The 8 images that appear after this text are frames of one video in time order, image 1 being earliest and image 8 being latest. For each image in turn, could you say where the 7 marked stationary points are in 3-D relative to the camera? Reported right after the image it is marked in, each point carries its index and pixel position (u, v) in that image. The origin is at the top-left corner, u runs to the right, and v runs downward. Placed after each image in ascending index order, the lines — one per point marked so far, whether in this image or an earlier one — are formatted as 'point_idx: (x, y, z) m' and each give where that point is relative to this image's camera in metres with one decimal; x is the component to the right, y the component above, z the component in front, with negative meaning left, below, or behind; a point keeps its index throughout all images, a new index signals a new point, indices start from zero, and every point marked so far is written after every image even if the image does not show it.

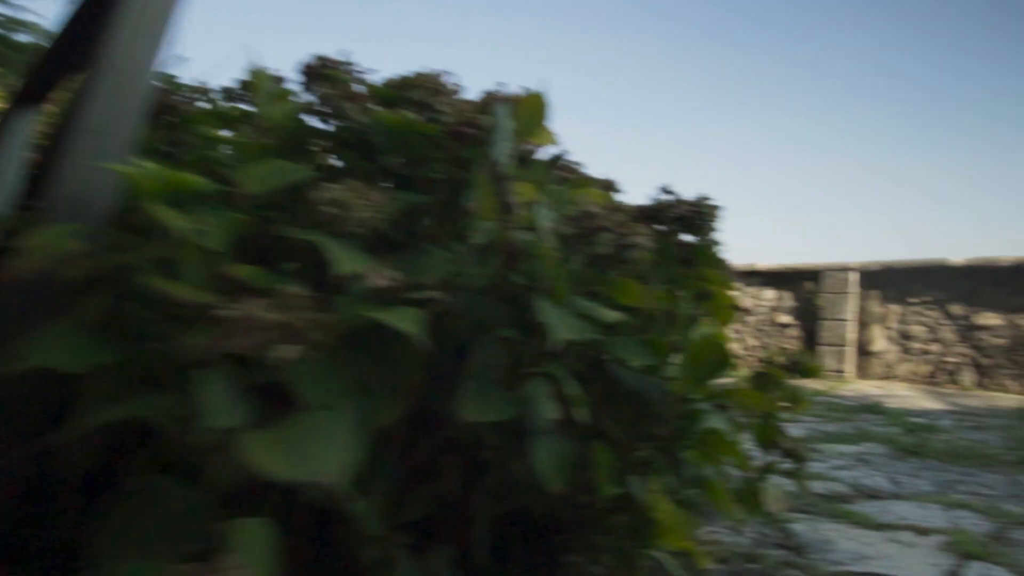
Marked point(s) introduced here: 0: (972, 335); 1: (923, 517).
0: (+3.6, -0.4, +5.6) m
1: (+1.2, -0.7, +2.1) m
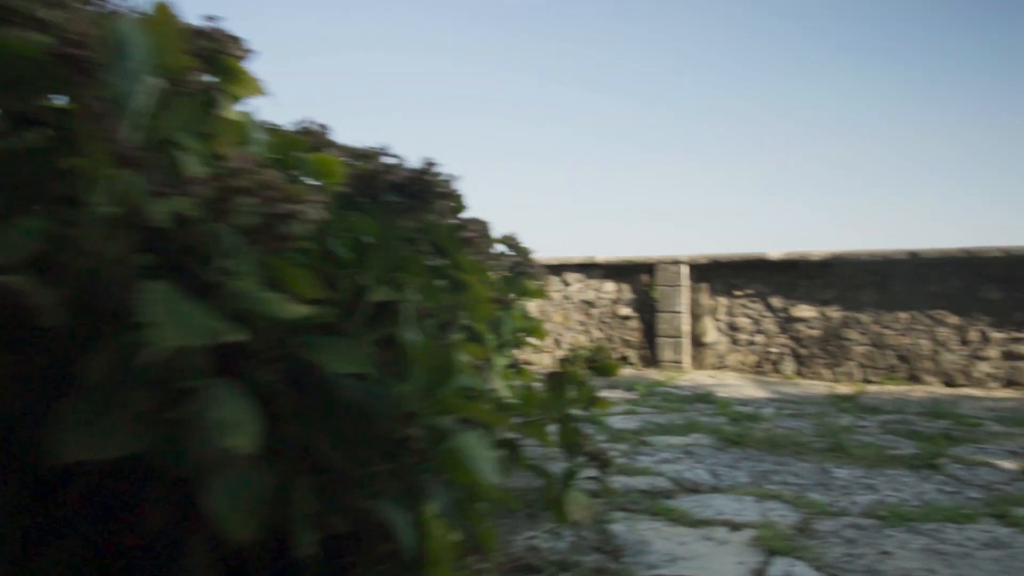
0: (+2.3, -0.3, +6.0) m
1: (+0.7, -0.7, +2.1) m
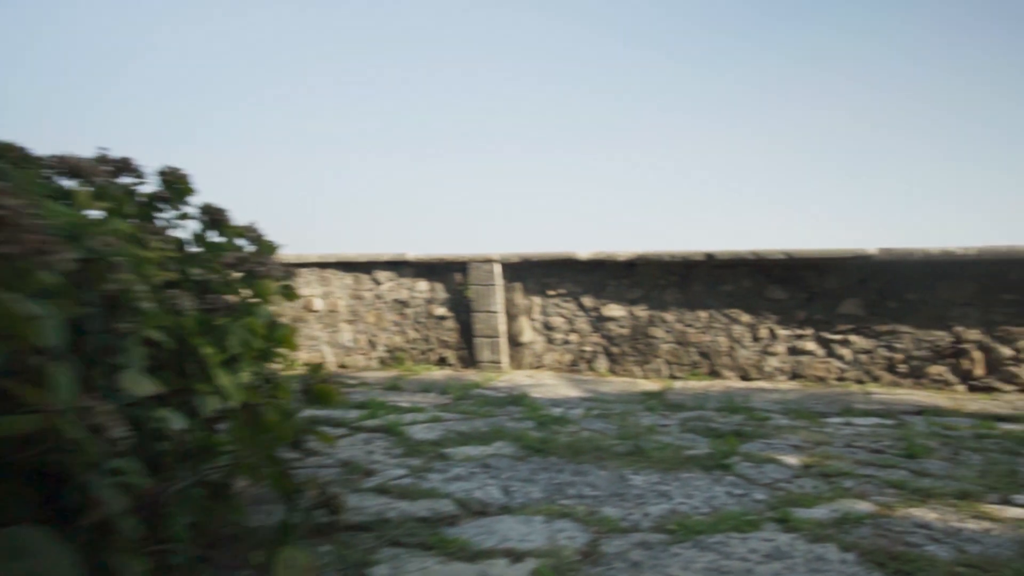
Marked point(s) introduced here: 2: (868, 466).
0: (+0.8, -0.3, +6.0) m
1: (0.0, -0.7, +1.9) m
2: (+1.4, -0.7, +2.7) m
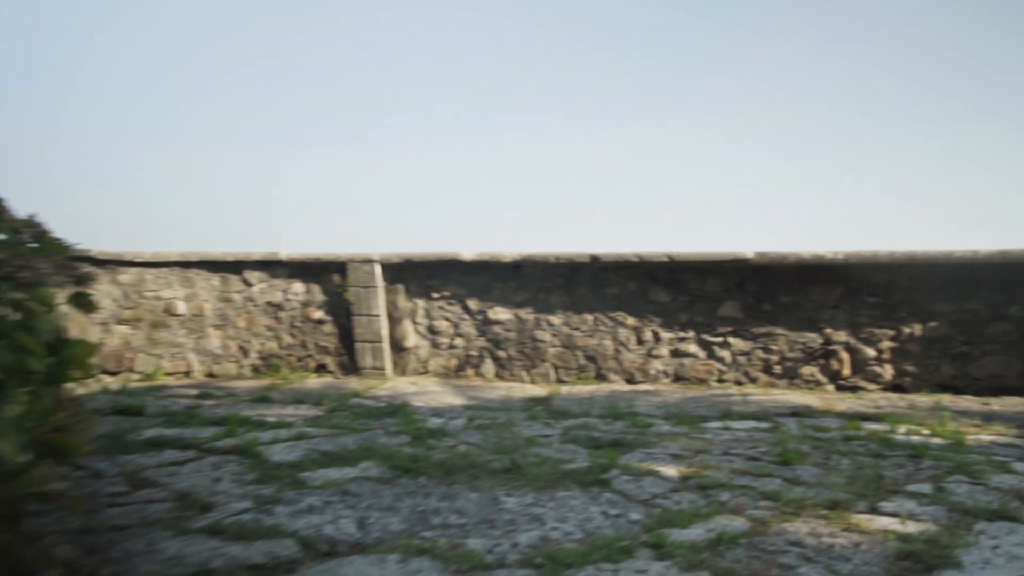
0: (-0.2, -0.3, +5.9) m
1: (-0.3, -0.7, +1.6) m
2: (+0.9, -0.7, +2.7) m
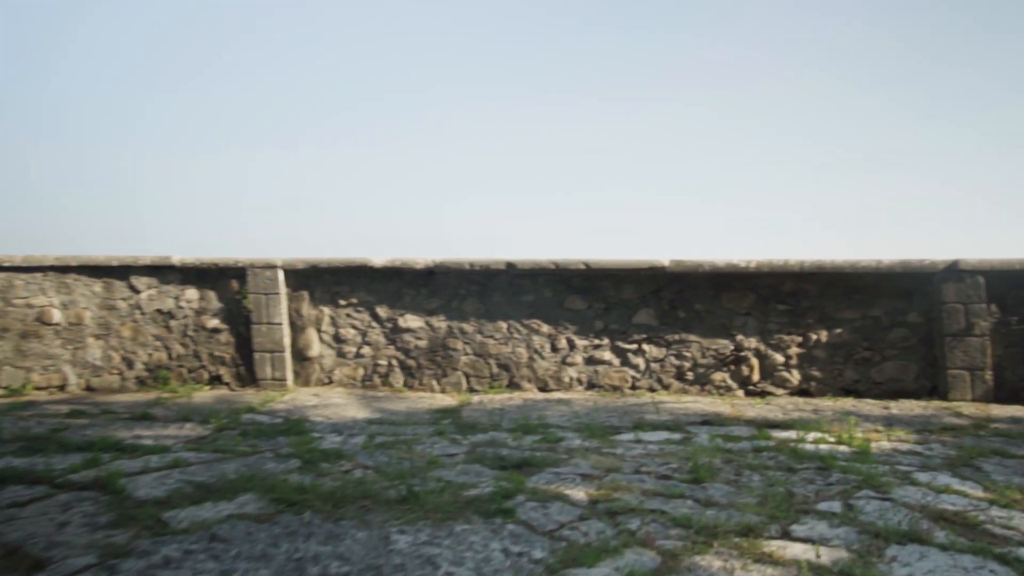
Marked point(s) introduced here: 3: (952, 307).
0: (-0.9, -0.4, +5.6) m
1: (-0.6, -0.7, +1.4) m
2: (+0.5, -0.8, +2.6) m
3: (+3.2, -0.2, +5.0) m
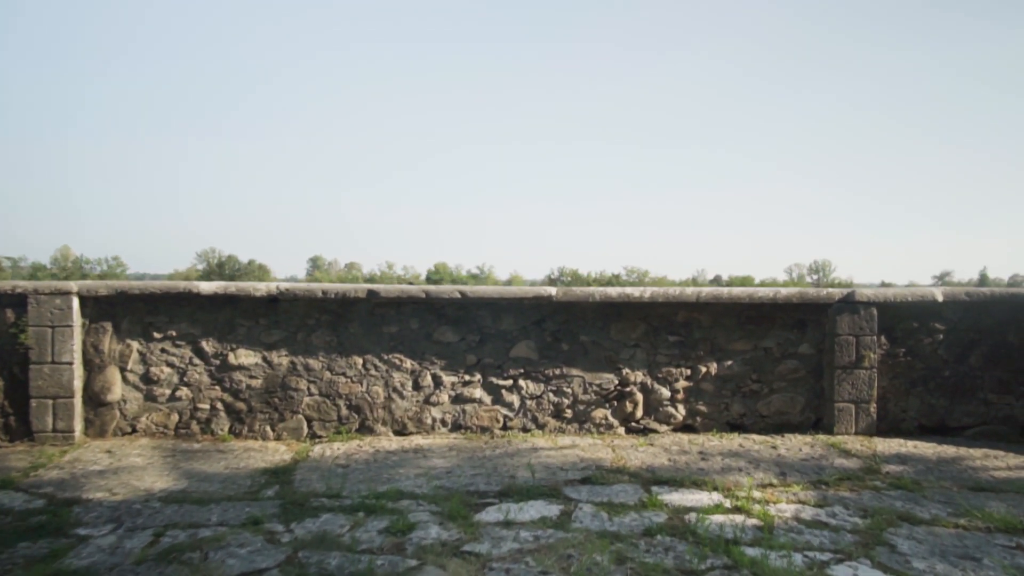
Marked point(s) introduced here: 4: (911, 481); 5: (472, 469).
0: (-1.9, -0.6, +4.6) m
1: (-0.8, -1.0, +0.5) m
2: (0.0, -1.0, +1.9) m
3: (+2.2, -0.3, +4.7) m
4: (+2.2, -1.1, +3.8) m
5: (-0.2, -1.0, +3.9) m
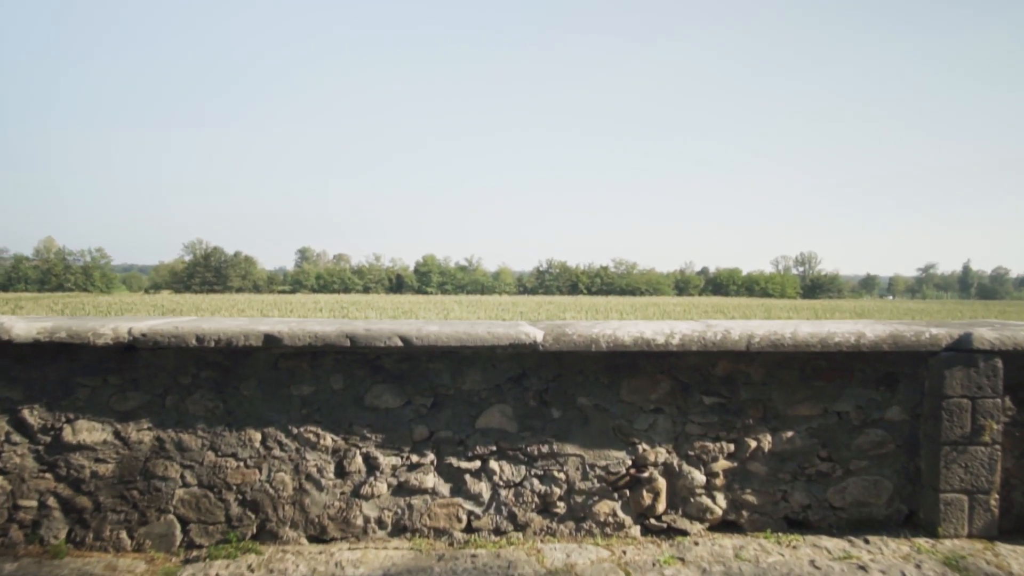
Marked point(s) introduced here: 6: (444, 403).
0: (-2.1, -0.8, +3.1) m
1: (-0.9, -1.2, -1.0) m
2: (-0.1, -1.2, +0.4) m
3: (+2.1, -0.5, +3.3) m
4: (+2.0, -1.3, +2.4) m
5: (-0.4, -1.2, +2.5) m
6: (-0.3, -0.5, +3.3) m
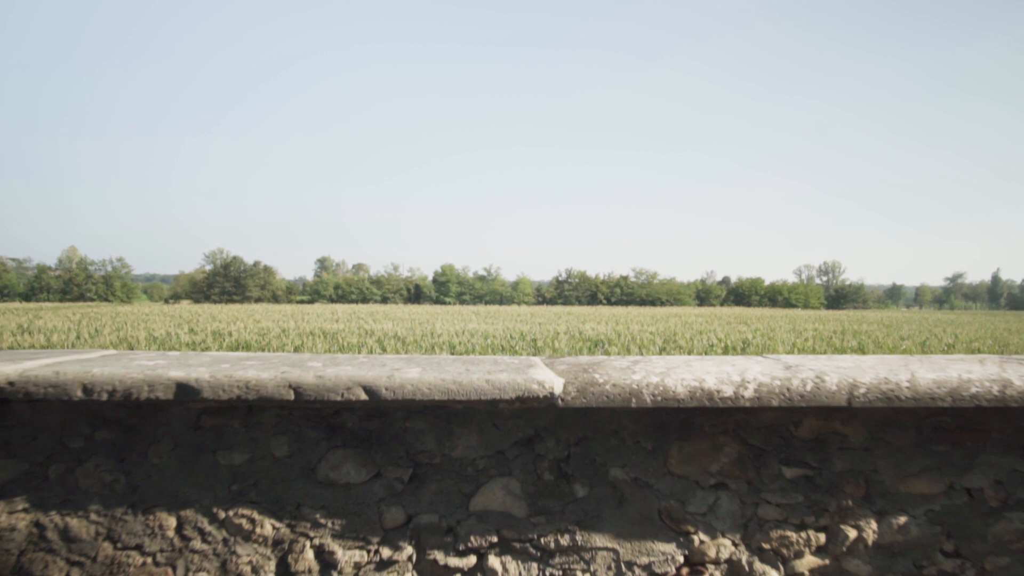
0: (-2.0, -0.9, +2.3) m
1: (-1.0, -1.2, -1.9) m
2: (-0.1, -1.3, -0.5) m
3: (+2.1, -0.7, +2.3) m
4: (+2.0, -1.4, +1.5) m
5: (-0.4, -1.3, +1.6) m
6: (-0.3, -0.6, +2.4) m
